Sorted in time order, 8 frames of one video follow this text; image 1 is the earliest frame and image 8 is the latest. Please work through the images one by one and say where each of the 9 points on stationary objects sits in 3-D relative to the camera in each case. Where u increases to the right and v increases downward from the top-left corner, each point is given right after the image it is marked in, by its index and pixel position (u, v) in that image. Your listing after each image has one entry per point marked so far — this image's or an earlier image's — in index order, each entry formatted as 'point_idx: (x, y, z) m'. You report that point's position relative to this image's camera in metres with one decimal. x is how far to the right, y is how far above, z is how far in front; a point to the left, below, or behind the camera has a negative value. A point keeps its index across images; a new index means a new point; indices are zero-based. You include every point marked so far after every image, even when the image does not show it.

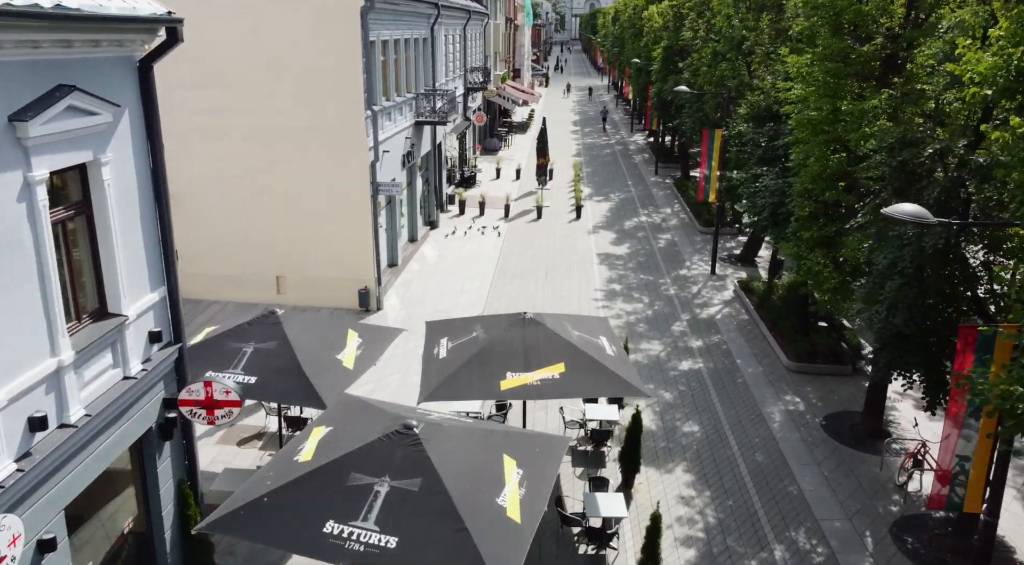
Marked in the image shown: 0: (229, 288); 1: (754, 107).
0: (-6.9, -0.1, +18.8) m
1: (+5.5, +3.9, +17.4) m
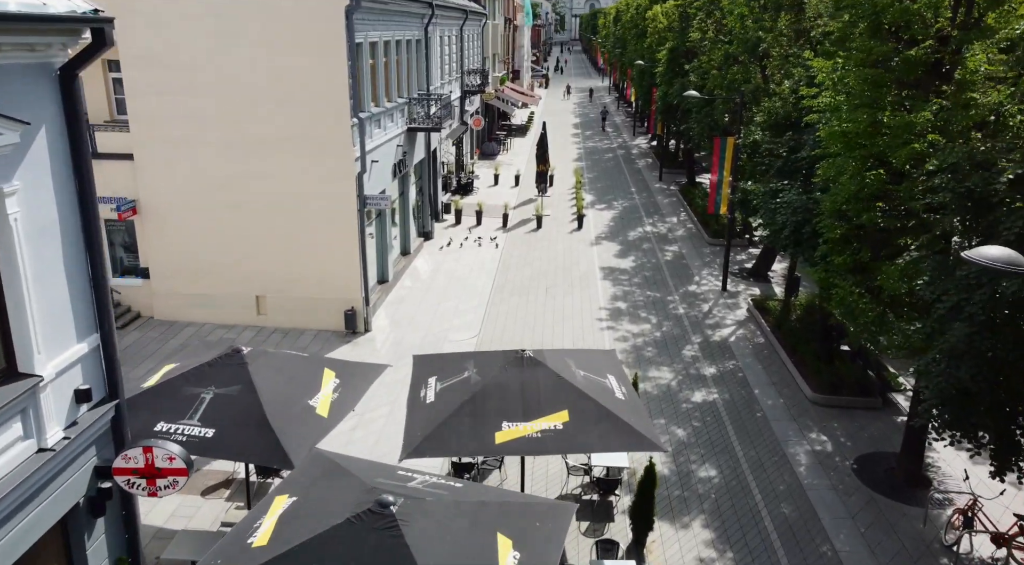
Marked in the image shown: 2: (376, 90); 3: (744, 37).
0: (-6.9, -0.6, +17.5) m
1: (+5.4, +3.5, +16.1) m
2: (-3.3, +4.6, +19.0) m
3: (+5.8, +6.1, +19.5) m
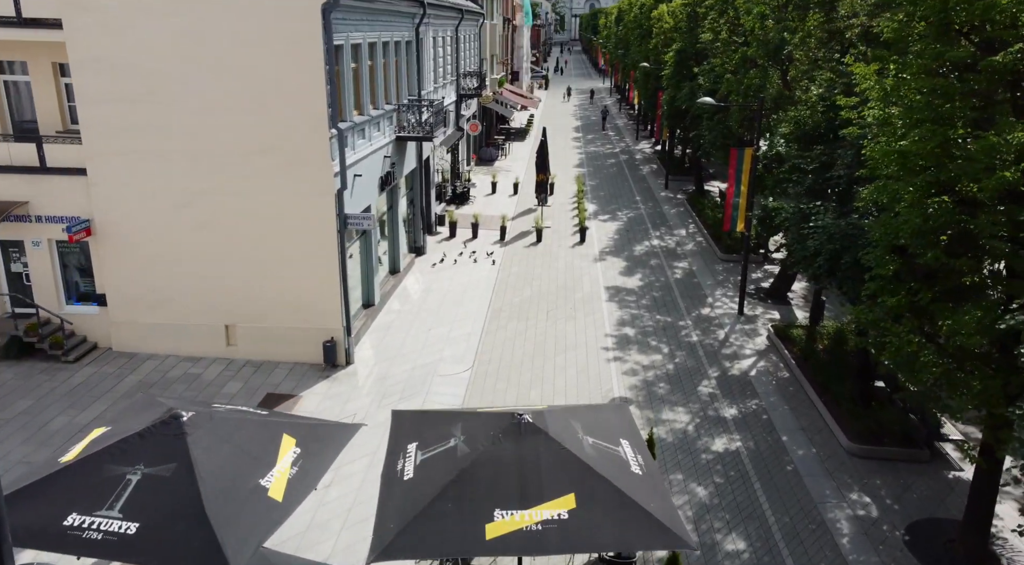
0: (-7.0, -1.1, +15.8) m
1: (+5.4, +2.9, +14.4) m
2: (-3.4, +4.1, +17.3) m
3: (+5.8, +5.5, +17.8) m
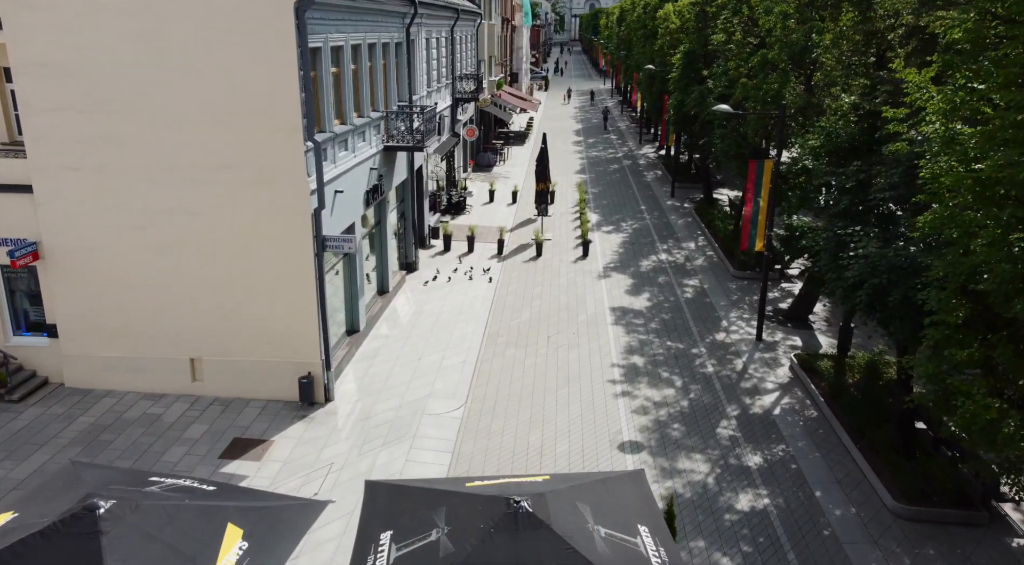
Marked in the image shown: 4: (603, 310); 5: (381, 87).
0: (-7.0, -1.6, +14.2) m
1: (+5.3, +2.4, +12.9) m
2: (-3.4, +3.6, +15.7) m
3: (+5.7, +5.0, +16.2) m
4: (+2.3, -0.7, +19.5) m
5: (-3.1, +4.6, +18.3) m
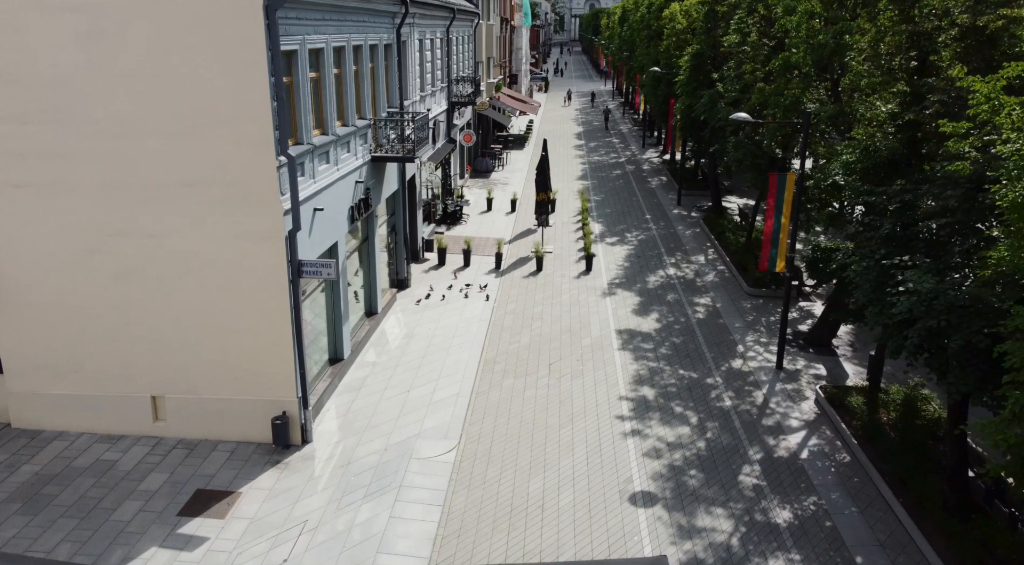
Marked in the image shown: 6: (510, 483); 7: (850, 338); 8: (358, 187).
0: (-7.1, -2.1, +12.8) m
1: (+5.3, +1.9, +11.4) m
2: (-3.5, +3.1, +14.3) m
3: (+5.7, +4.6, +14.8) m
4: (+2.2, -1.2, +18.1) m
5: (-3.1, +4.1, +16.8) m
6: (0.0, -3.1, +12.1) m
7: (+7.5, -1.2, +17.3) m
8: (-3.2, +2.0, +16.2) m
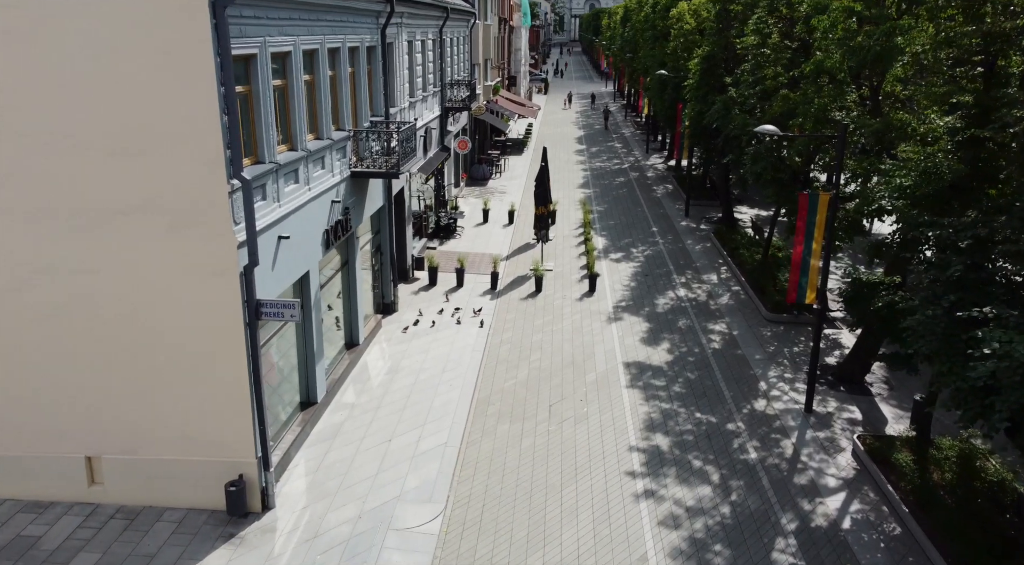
0: (-7.1, -2.7, +11.0) m
1: (+5.2, +1.3, +9.6) m
2: (-3.5, +2.5, +12.5) m
3: (+5.6, +4.0, +13.0) m
4: (+2.2, -1.8, +16.3) m
5: (-3.2, +3.5, +15.0) m
6: (-0.1, -3.7, +10.3) m
7: (+7.4, -1.8, +15.6) m
8: (-3.3, +1.4, +14.5) m
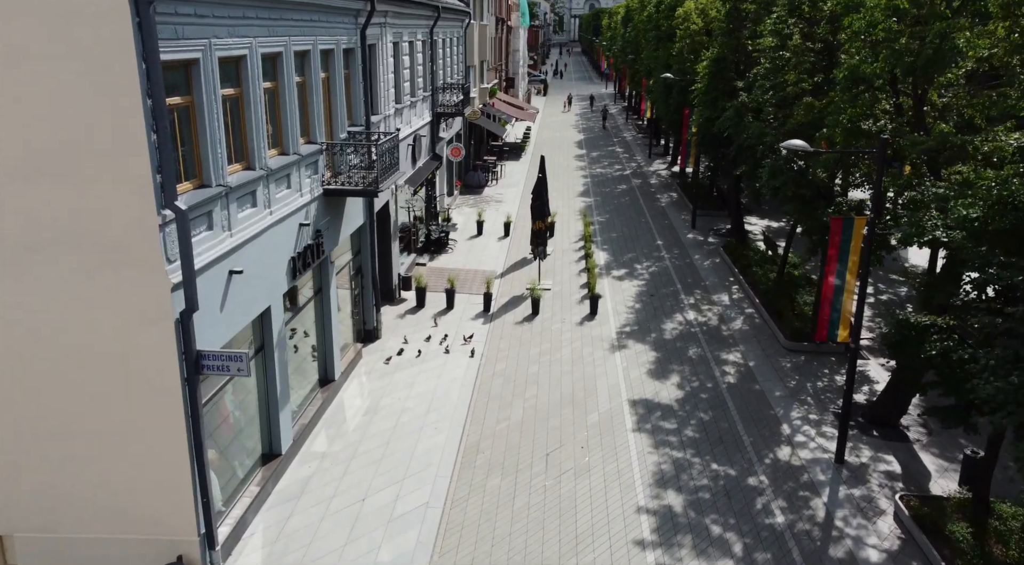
0: (-7.3, -3.3, +9.3) m
1: (+5.1, +0.8, +8.0) m
2: (-3.7, +2.0, +10.8) m
3: (+5.5, +3.4, +11.3) m
4: (+2.0, -2.3, +14.6) m
5: (-3.3, +3.0, +13.4) m
6: (-0.2, -4.2, +8.6) m
7: (+7.3, -2.4, +13.9) m
8: (-3.4, +0.9, +12.8) m
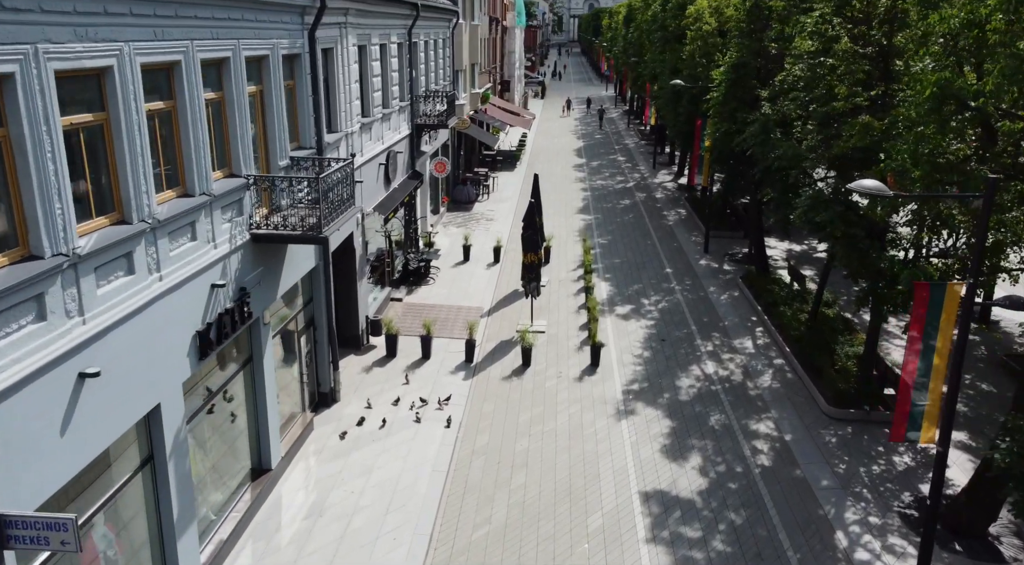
0: (-7.5, -4.2, +6.3) m
1: (+4.8, -0.2, +5.0) m
2: (-3.9, +1.0, +7.8) m
3: (+5.2, +2.5, +8.4) m
4: (+1.8, -3.3, +11.6) m
5: (-3.6, +2.0, +10.4) m
6: (-0.5, -5.2, +5.7) m
7: (+7.0, -3.3, +10.9) m
8: (-3.7, -0.1, +9.8) m
